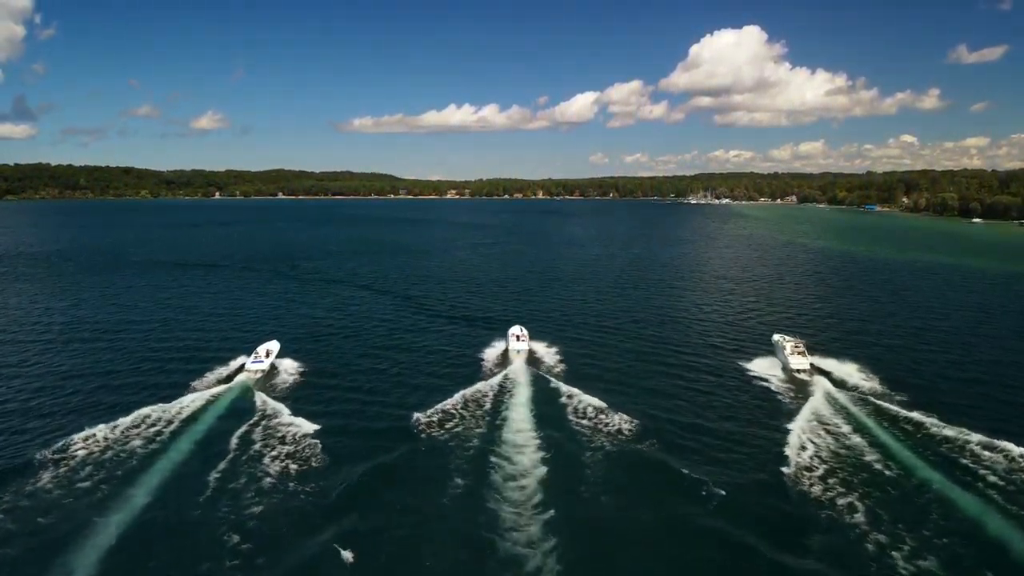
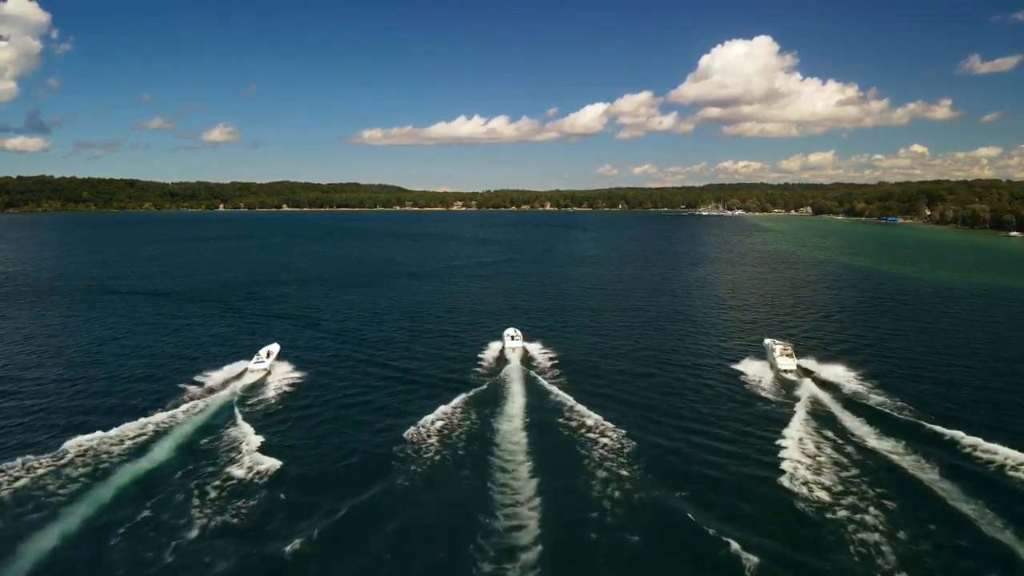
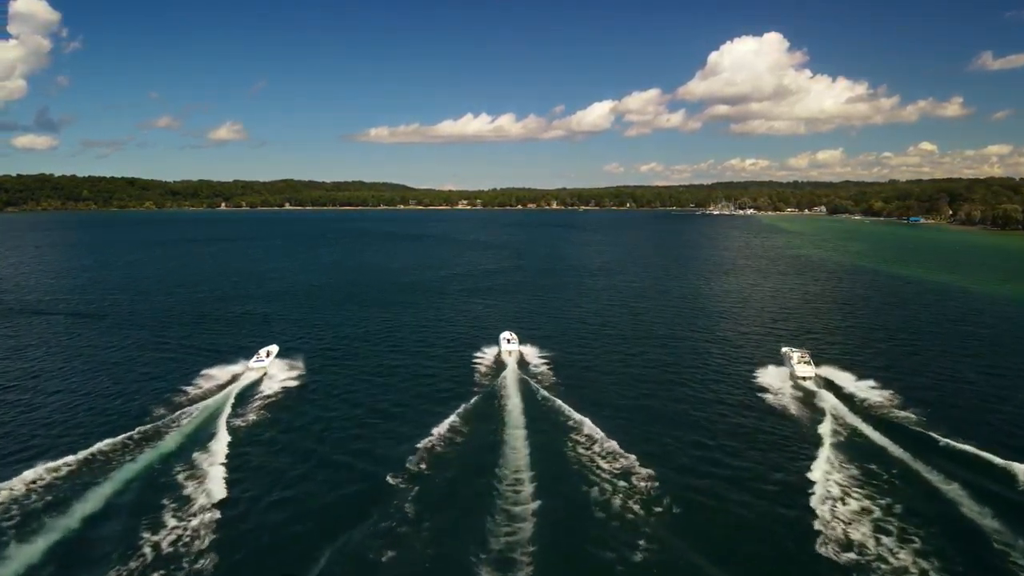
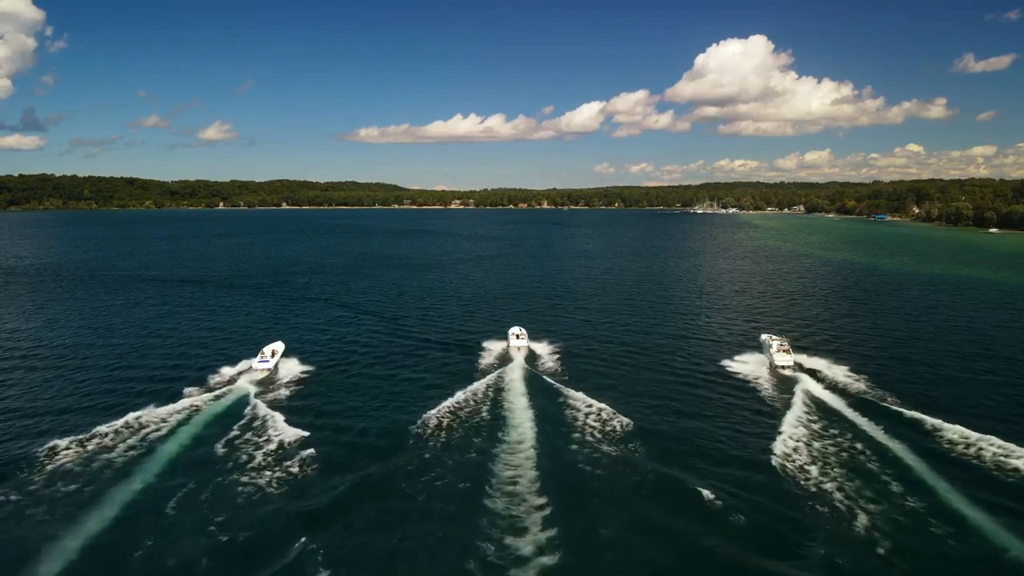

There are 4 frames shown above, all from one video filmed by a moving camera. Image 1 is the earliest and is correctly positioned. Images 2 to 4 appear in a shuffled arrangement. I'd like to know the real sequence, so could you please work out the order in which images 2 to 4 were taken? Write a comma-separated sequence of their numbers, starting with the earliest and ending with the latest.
4, 2, 3
